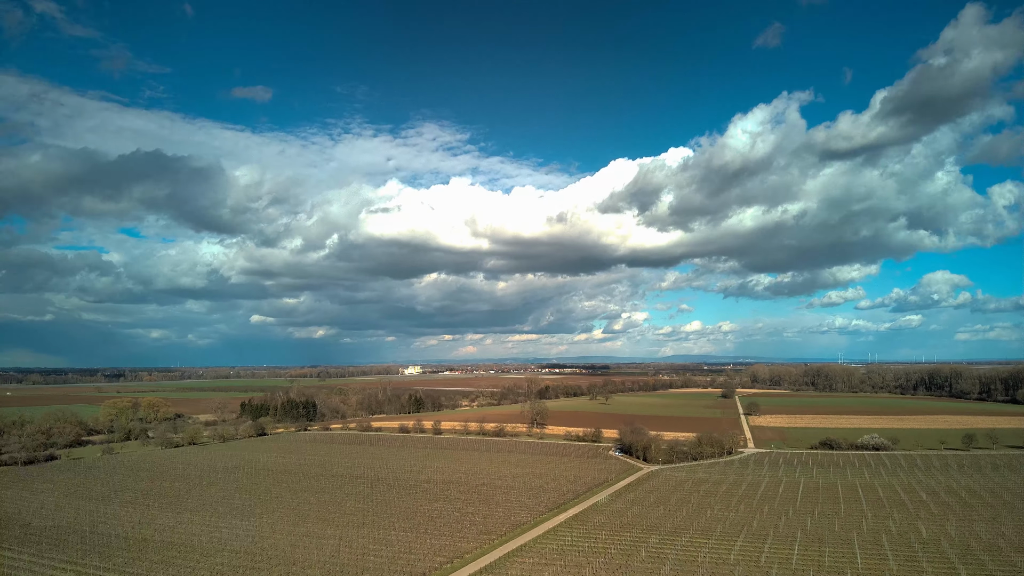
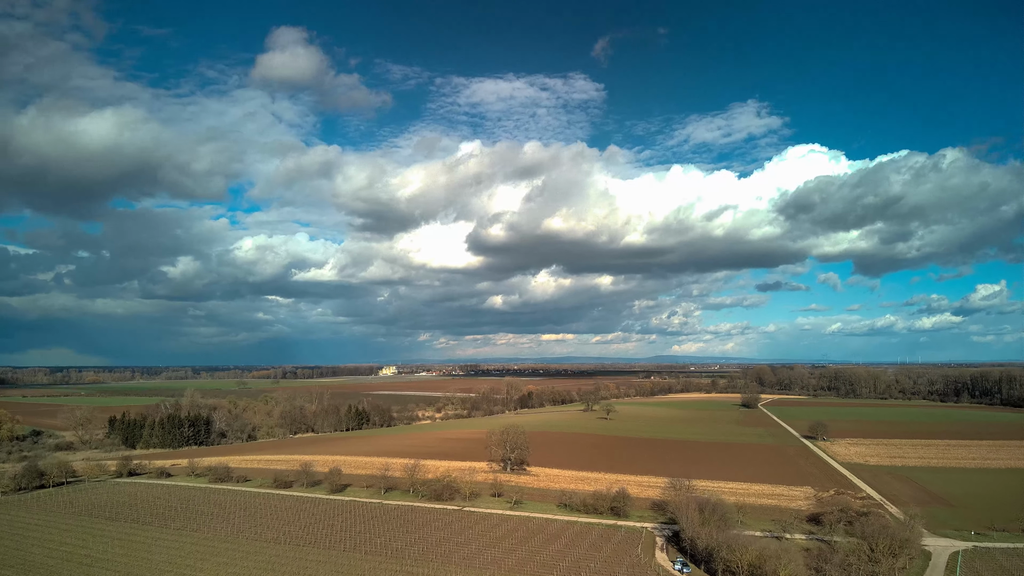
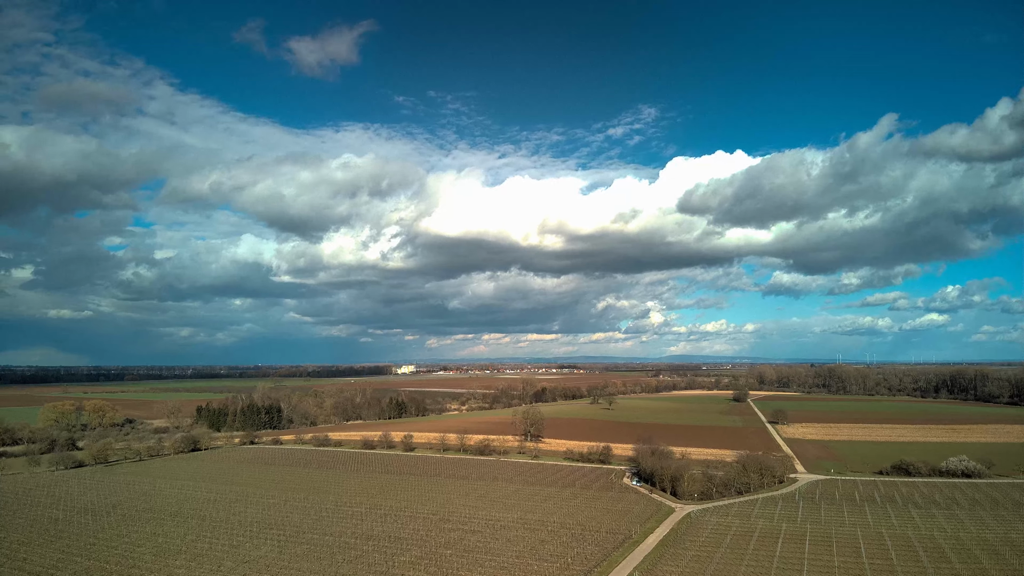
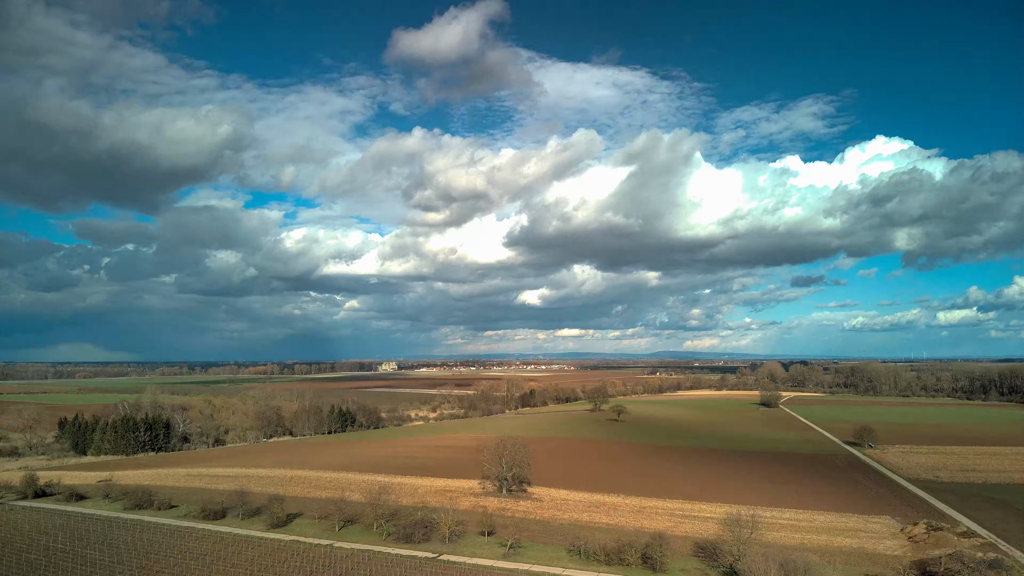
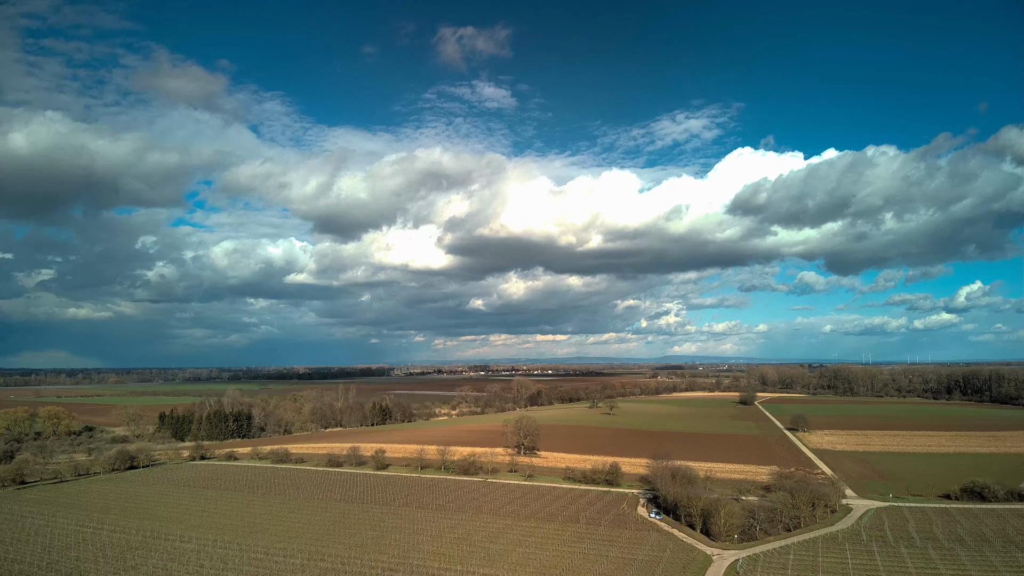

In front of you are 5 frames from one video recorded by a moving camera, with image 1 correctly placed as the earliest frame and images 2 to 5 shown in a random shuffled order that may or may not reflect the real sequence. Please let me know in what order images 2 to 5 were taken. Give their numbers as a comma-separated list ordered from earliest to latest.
3, 5, 2, 4
